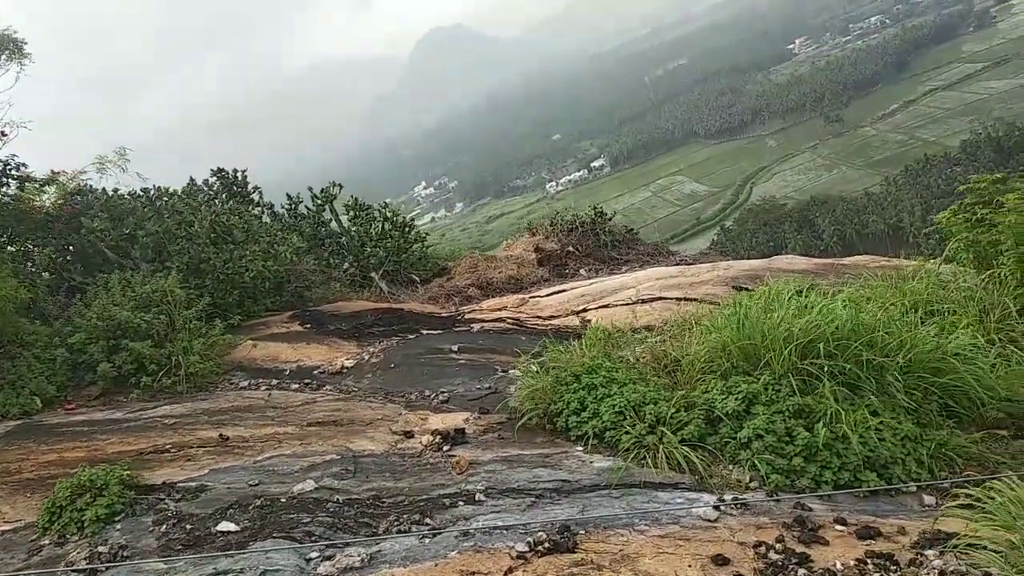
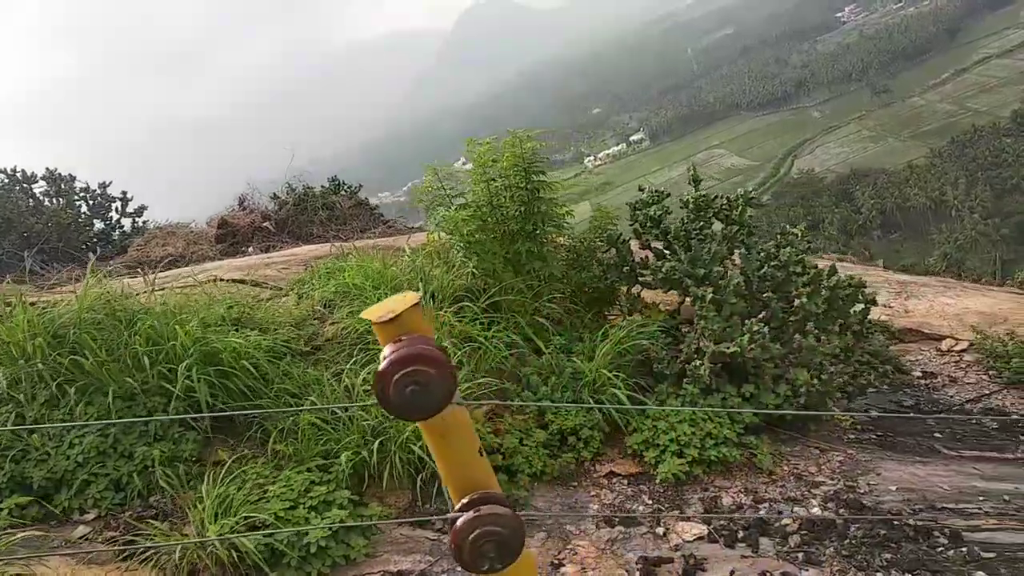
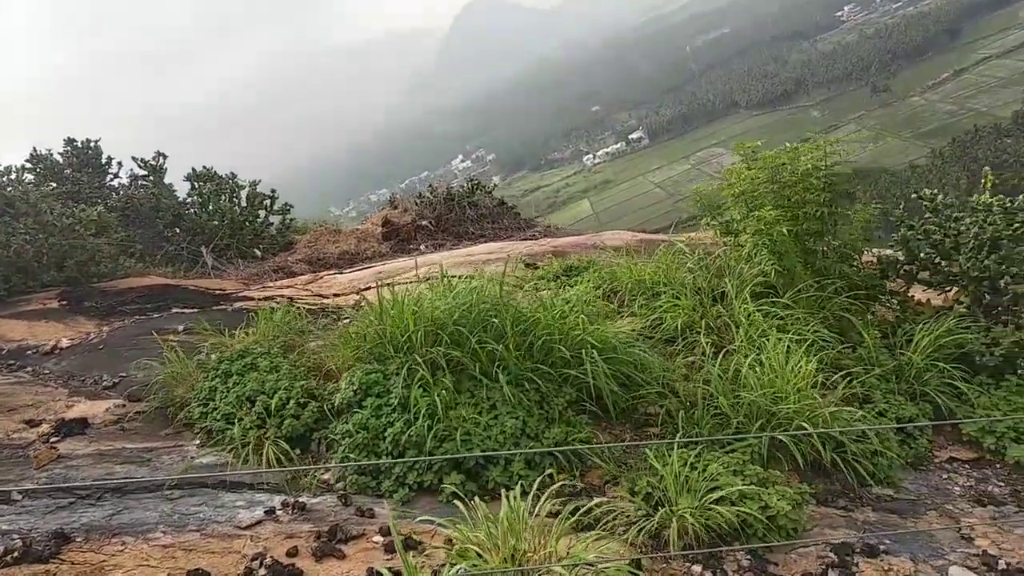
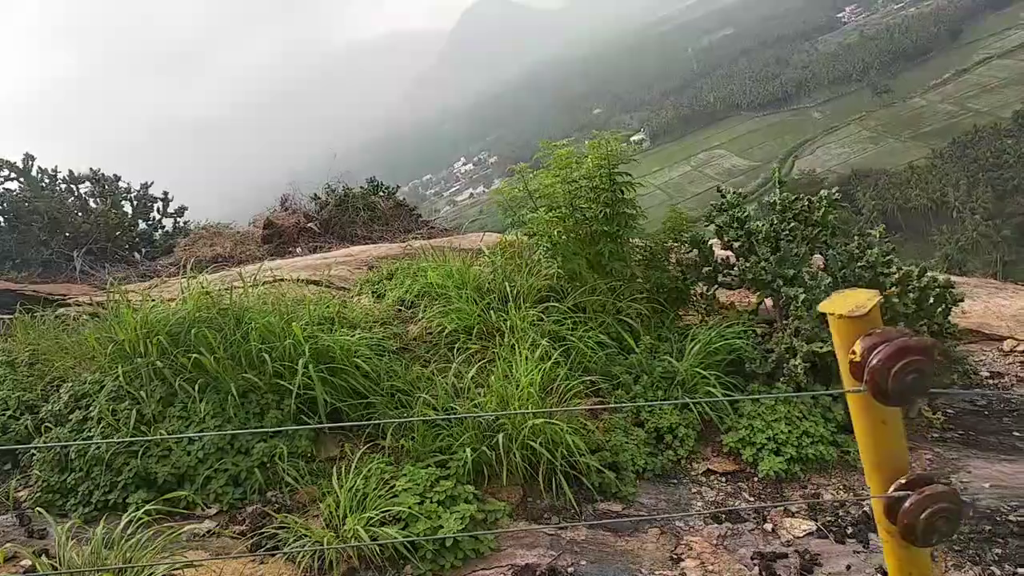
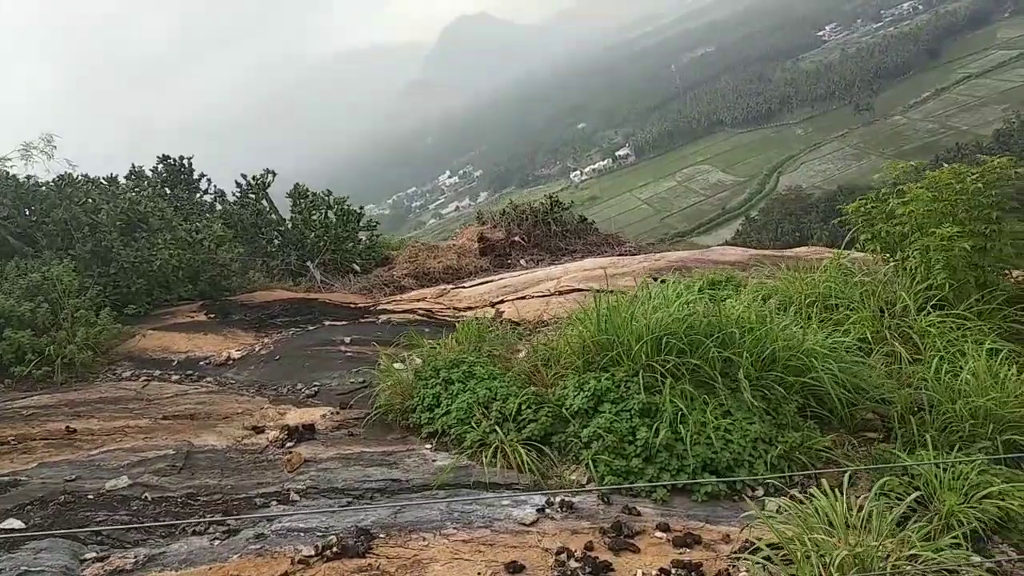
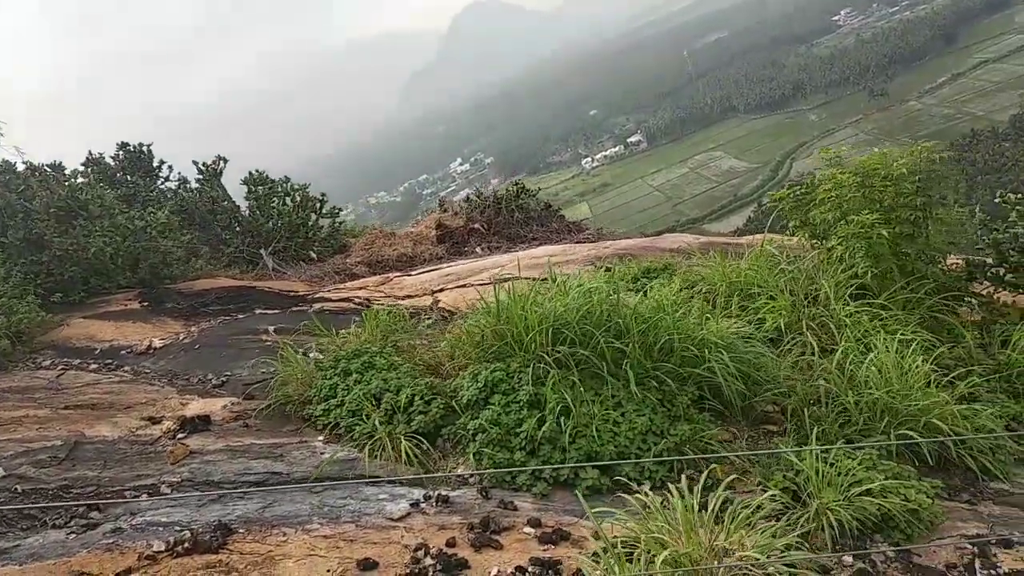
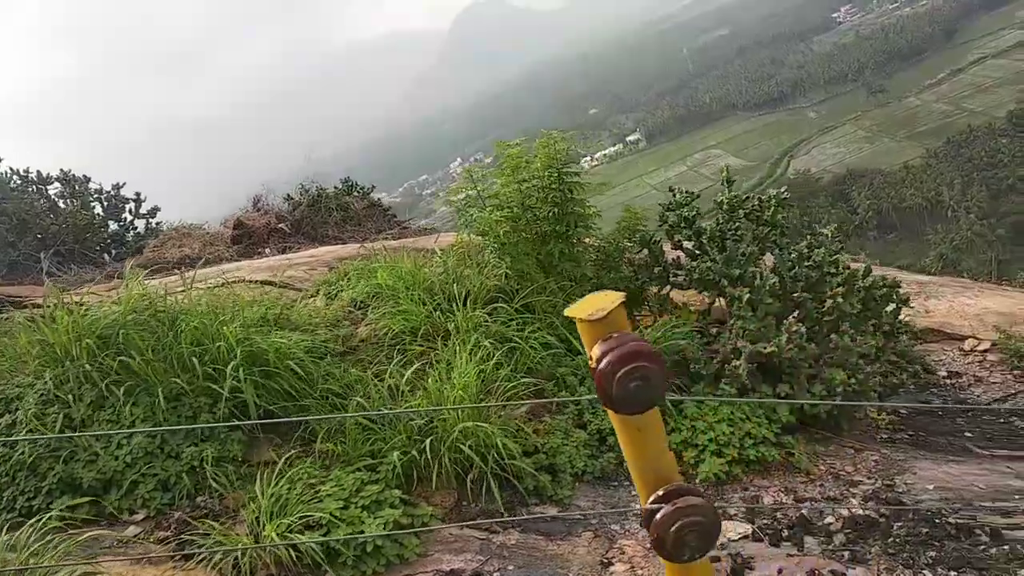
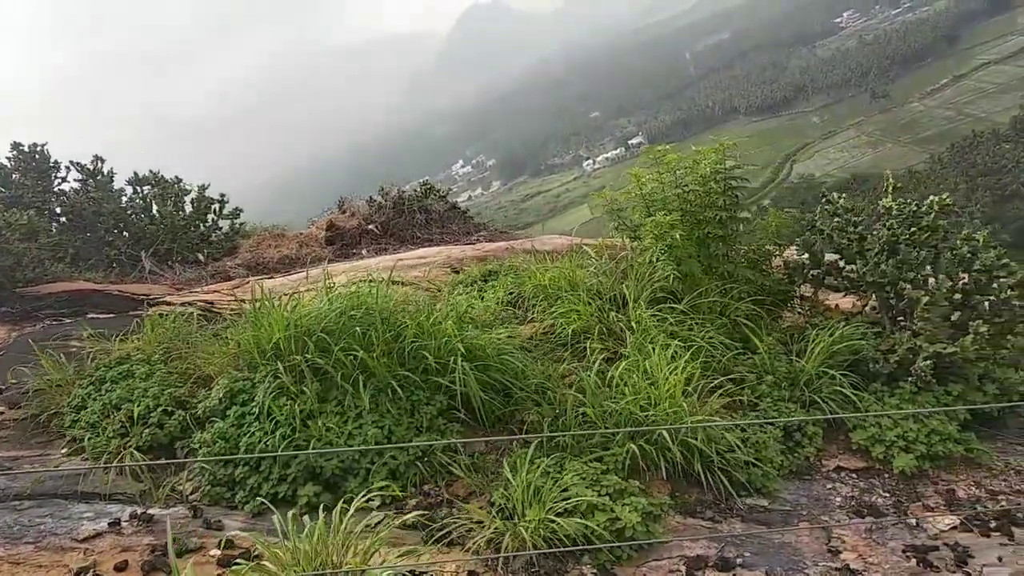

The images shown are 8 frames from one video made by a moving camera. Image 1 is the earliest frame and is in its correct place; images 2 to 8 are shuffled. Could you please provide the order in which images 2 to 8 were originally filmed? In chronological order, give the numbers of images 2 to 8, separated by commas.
5, 6, 3, 8, 4, 7, 2
